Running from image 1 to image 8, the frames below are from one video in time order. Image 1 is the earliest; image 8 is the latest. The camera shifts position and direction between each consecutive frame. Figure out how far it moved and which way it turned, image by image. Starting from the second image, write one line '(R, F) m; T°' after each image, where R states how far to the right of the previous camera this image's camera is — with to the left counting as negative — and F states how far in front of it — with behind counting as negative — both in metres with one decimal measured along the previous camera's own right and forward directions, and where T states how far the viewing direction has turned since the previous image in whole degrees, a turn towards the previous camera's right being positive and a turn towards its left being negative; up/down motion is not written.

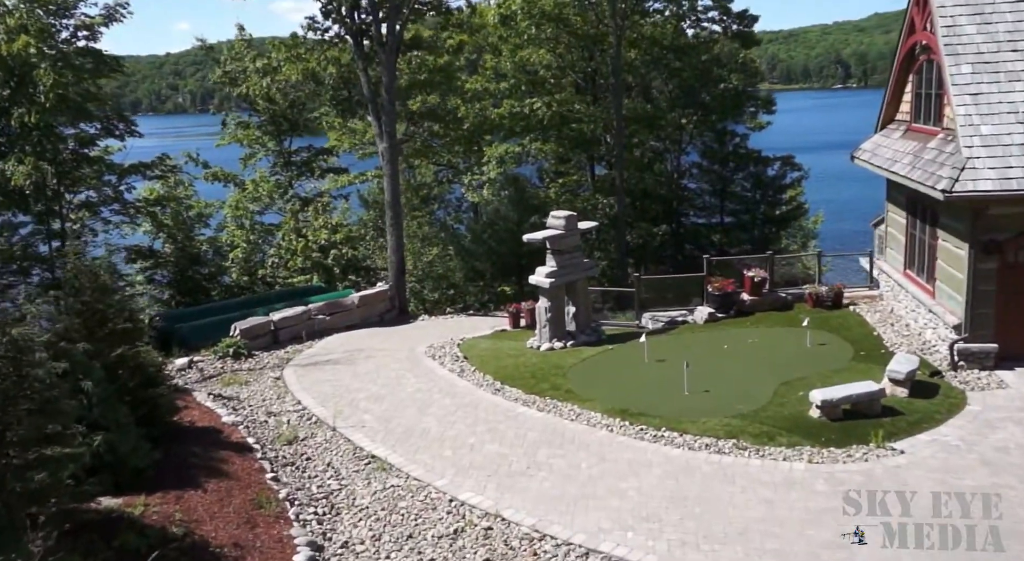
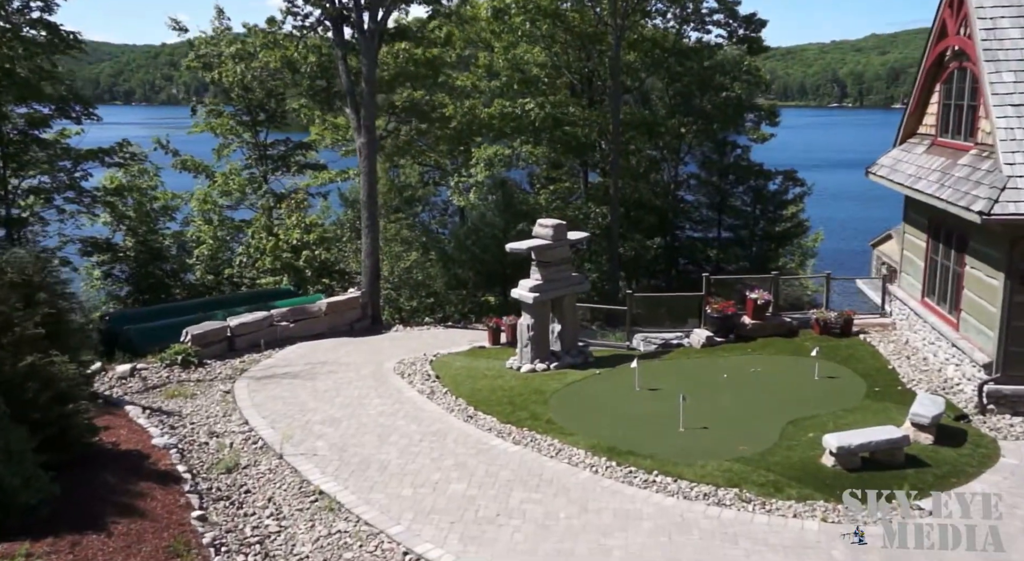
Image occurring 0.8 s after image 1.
(+0.1, +1.4) m; +1°
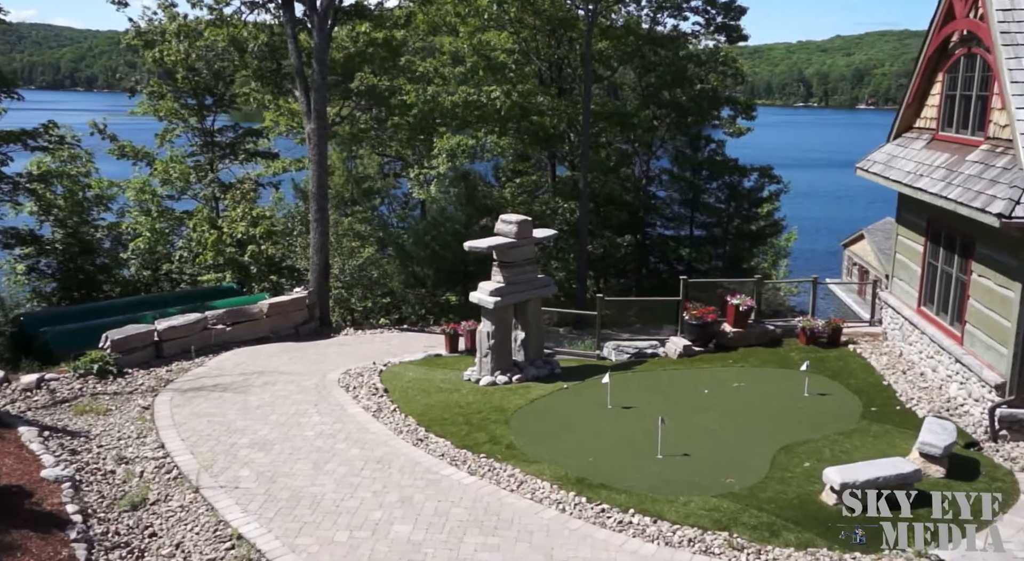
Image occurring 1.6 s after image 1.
(+0.1, +1.4) m; +2°
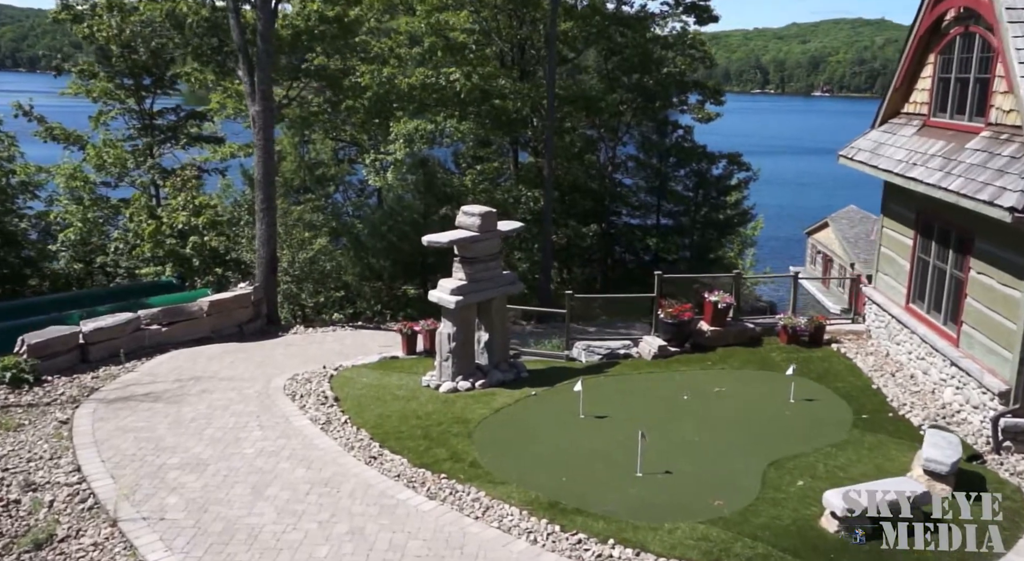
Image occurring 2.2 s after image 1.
(0.0, +1.0) m; +3°
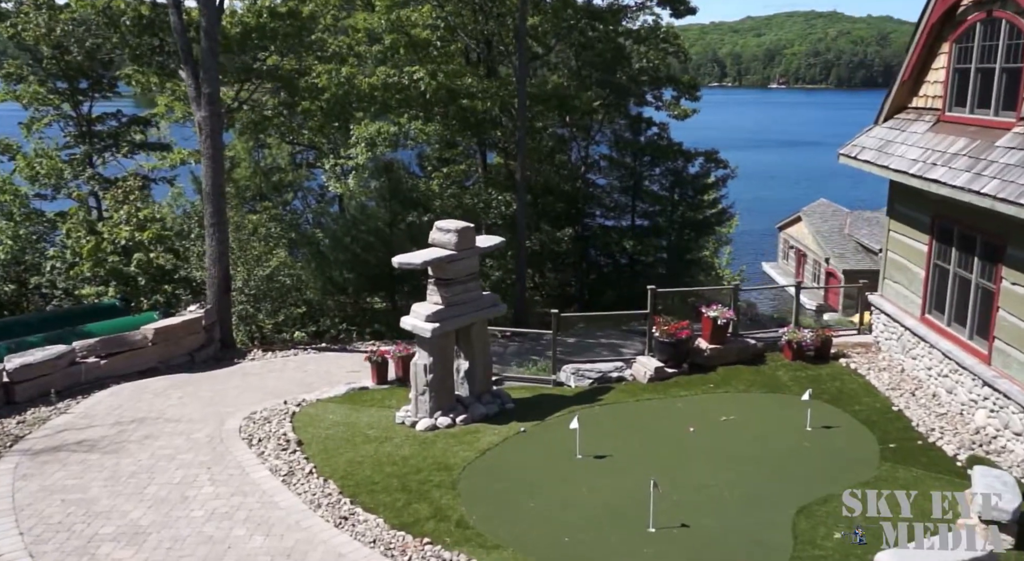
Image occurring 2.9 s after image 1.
(-0.2, +1.2) m; +2°
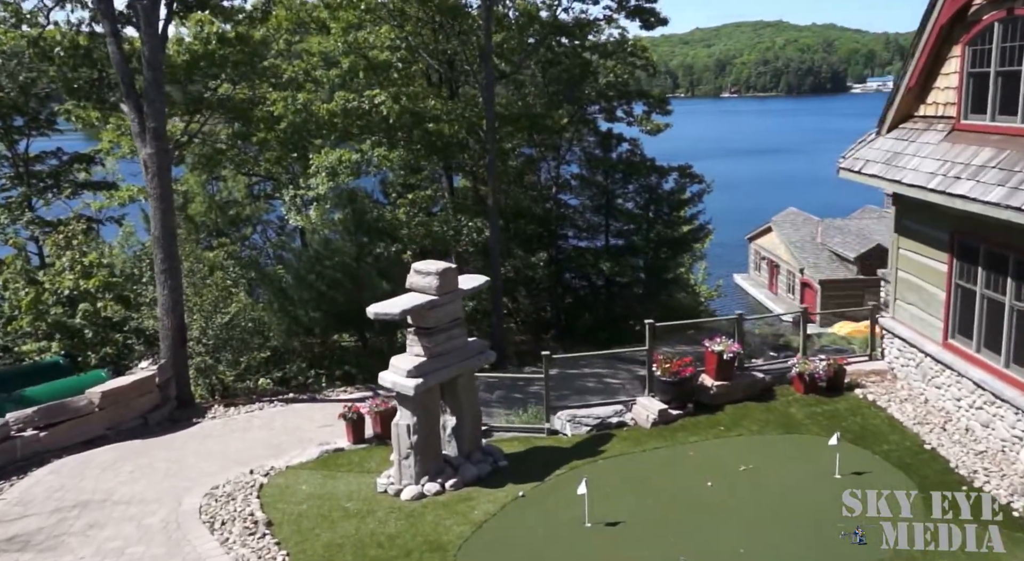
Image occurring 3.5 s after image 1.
(-0.2, +1.0) m; +2°
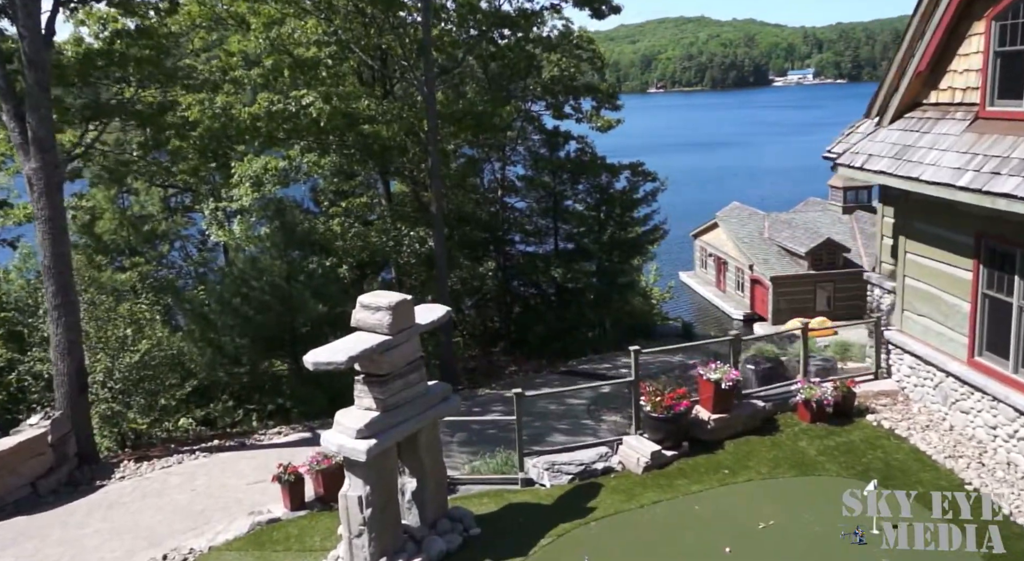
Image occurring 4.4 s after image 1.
(-0.3, +1.6) m; +4°
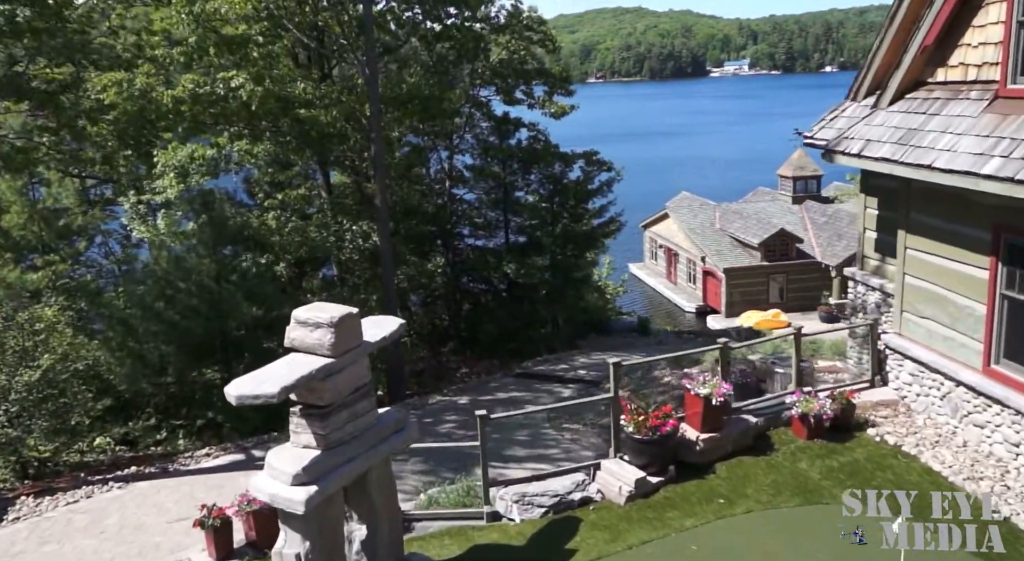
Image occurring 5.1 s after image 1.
(-0.2, +1.2) m; +4°
